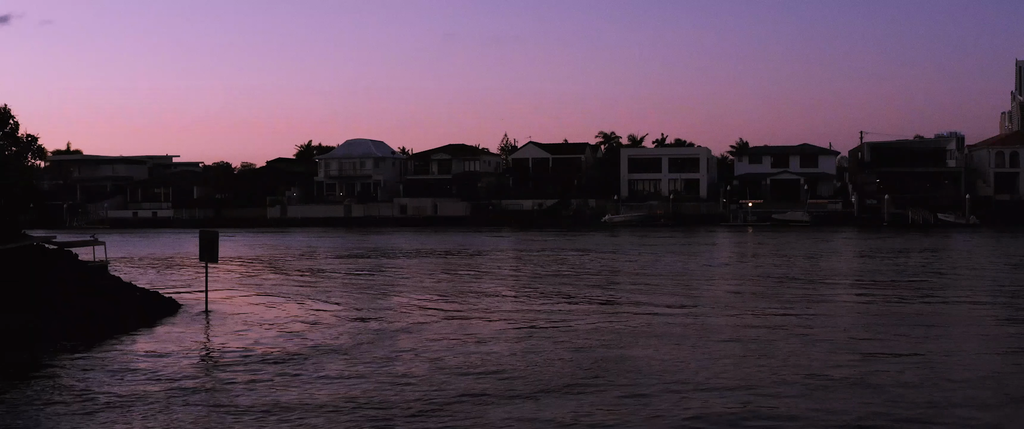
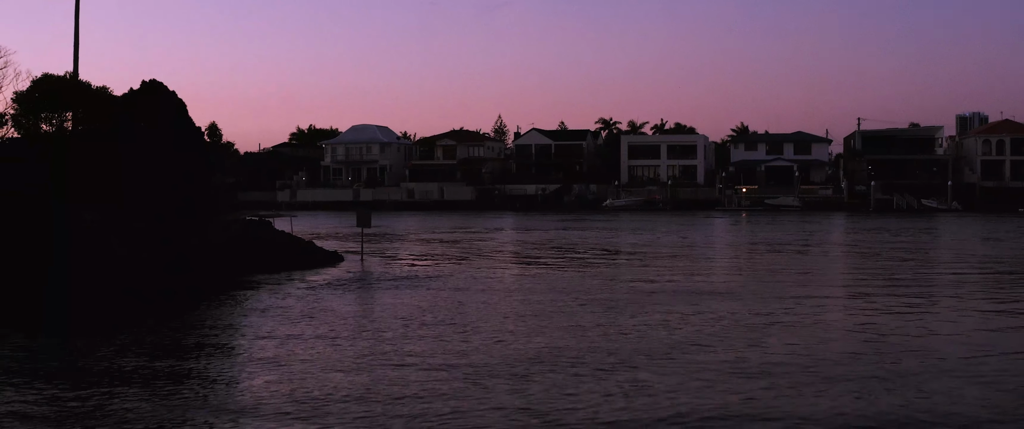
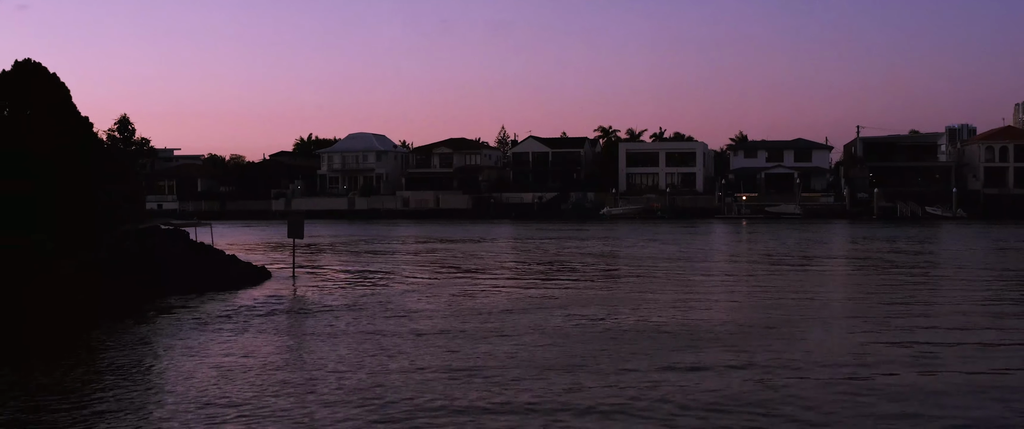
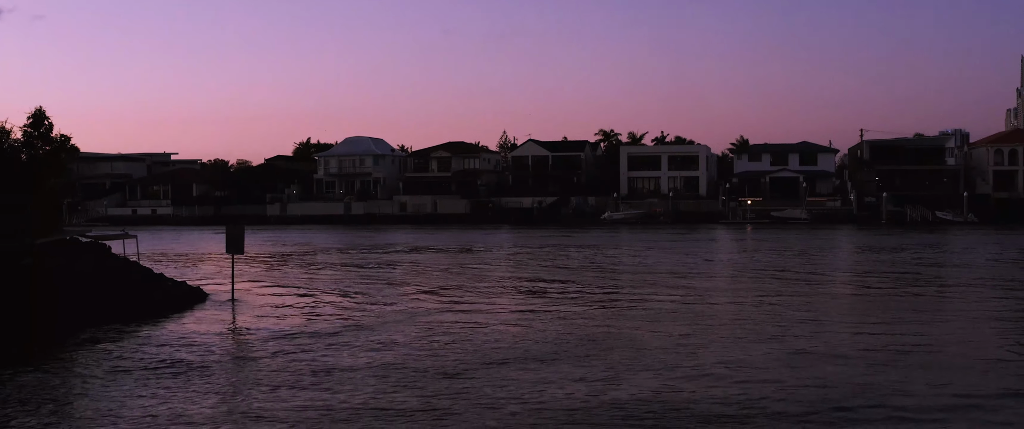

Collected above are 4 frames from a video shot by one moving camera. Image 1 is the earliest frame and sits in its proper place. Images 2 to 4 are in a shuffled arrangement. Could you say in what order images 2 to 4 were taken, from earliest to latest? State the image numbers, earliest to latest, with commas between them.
4, 3, 2
